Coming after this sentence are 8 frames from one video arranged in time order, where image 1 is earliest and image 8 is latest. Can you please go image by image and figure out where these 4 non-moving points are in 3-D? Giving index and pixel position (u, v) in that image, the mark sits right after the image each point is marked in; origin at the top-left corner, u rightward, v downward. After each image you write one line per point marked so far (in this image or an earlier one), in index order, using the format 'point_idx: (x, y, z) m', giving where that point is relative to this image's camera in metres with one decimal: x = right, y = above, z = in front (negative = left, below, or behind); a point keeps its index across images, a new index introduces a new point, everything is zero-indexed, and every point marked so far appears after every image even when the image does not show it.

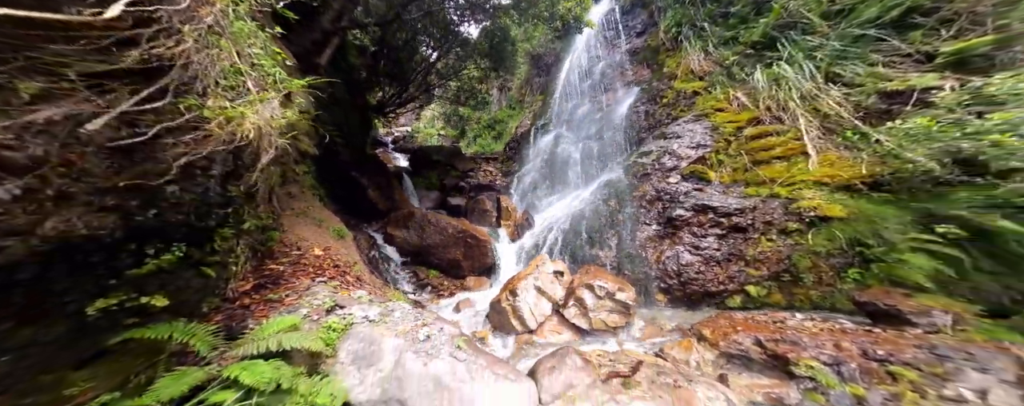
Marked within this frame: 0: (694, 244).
0: (+2.9, -0.7, +3.9) m
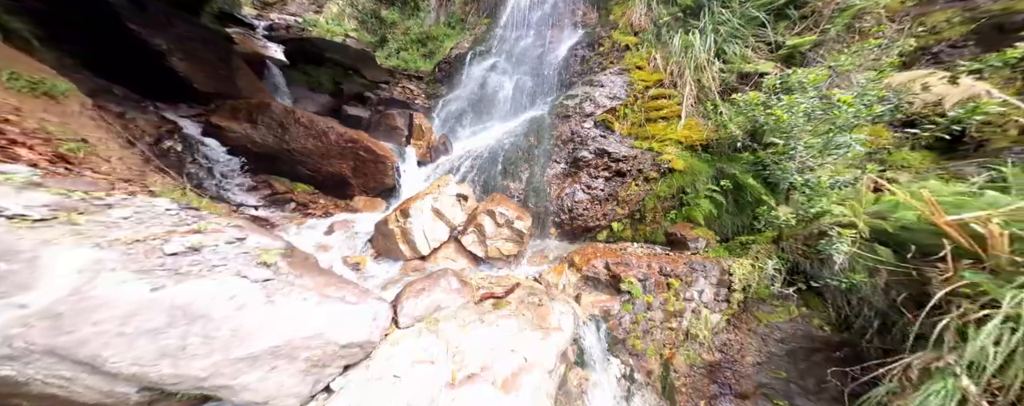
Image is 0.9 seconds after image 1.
0: (+1.3, +0.2, +4.6) m
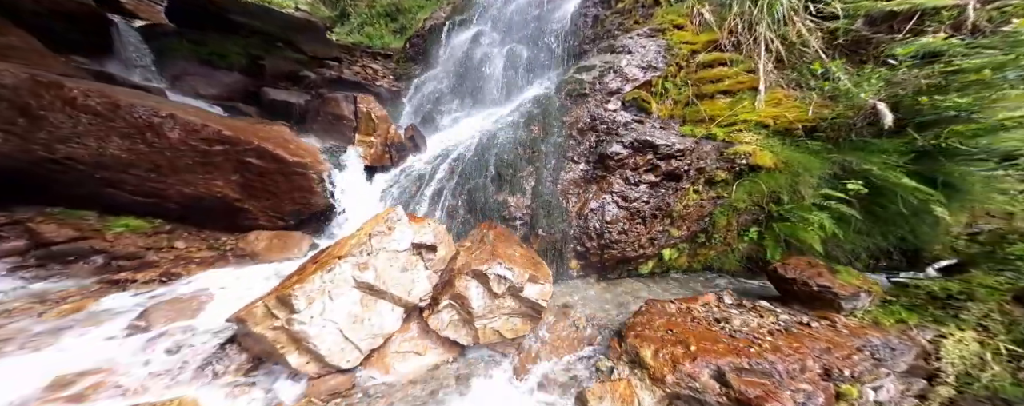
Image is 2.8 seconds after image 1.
0: (+1.3, 0.0, +3.2) m
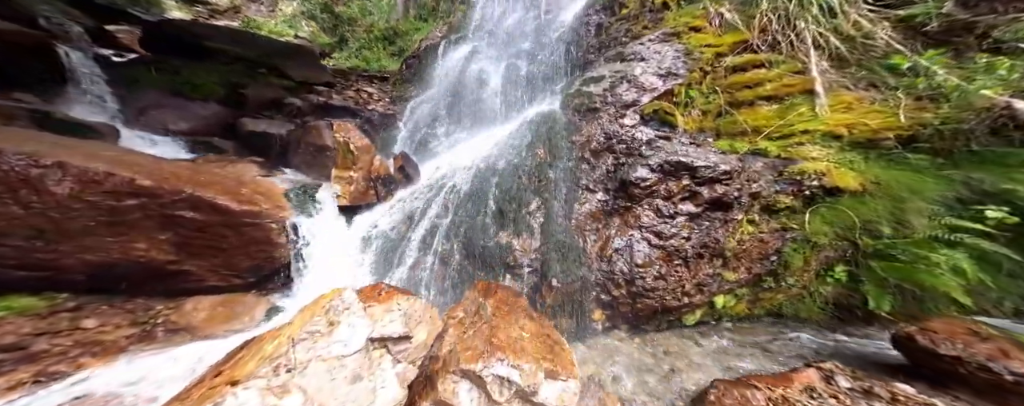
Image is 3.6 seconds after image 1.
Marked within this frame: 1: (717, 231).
0: (+1.3, -0.2, +2.7) m
1: (+1.7, -0.2, +2.3) m
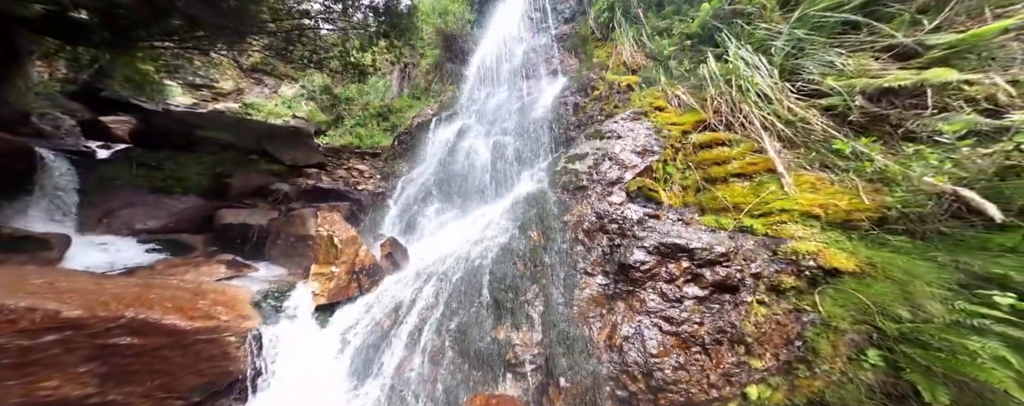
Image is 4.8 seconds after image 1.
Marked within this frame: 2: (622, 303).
0: (+1.4, -1.0, +2.7) m
1: (+1.7, -0.8, +2.3) m
2: (+1.1, -1.0, +3.1) m
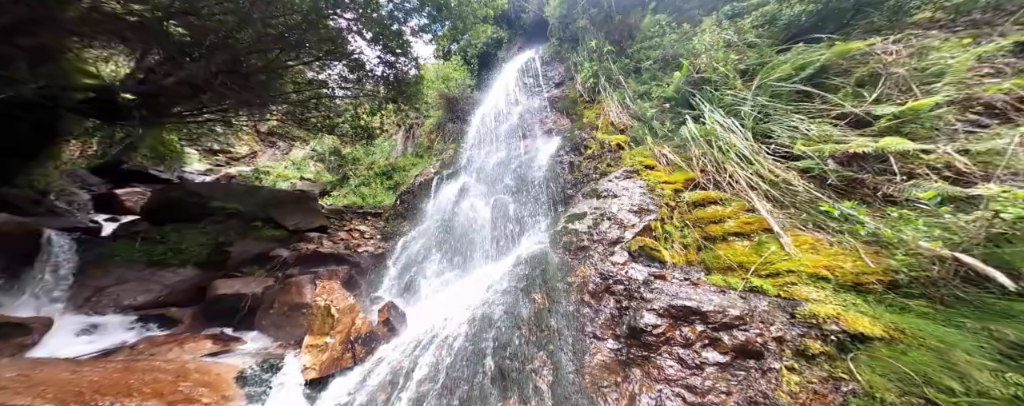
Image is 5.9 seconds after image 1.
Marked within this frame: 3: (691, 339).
0: (+1.5, -1.5, +2.6) m
1: (+1.9, -1.3, +2.3) m
2: (+1.3, -1.6, +2.9) m
3: (+1.7, -1.2, +2.8) m
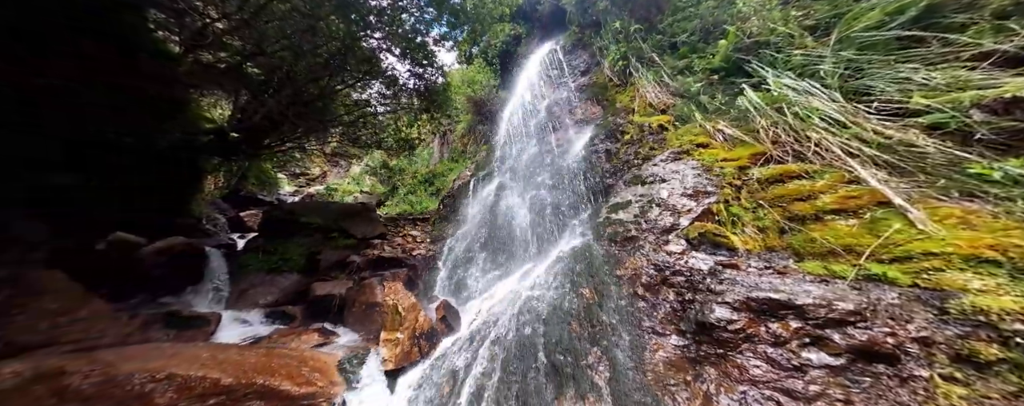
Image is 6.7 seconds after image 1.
0: (+2.0, -1.3, +2.1) m
1: (+2.3, -1.1, +1.8) m
2: (+1.8, -1.4, +2.5) m
3: (+2.2, -1.0, +2.4) m
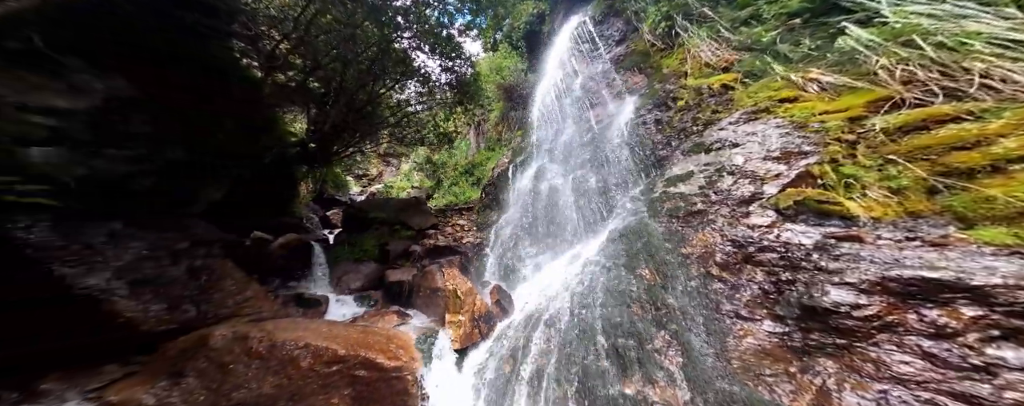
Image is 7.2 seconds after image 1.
0: (+2.5, -1.0, +1.6) m
1: (+2.7, -0.8, +1.2) m
2: (+2.4, -1.1, +2.1) m
3: (+2.7, -0.7, +1.8) m
